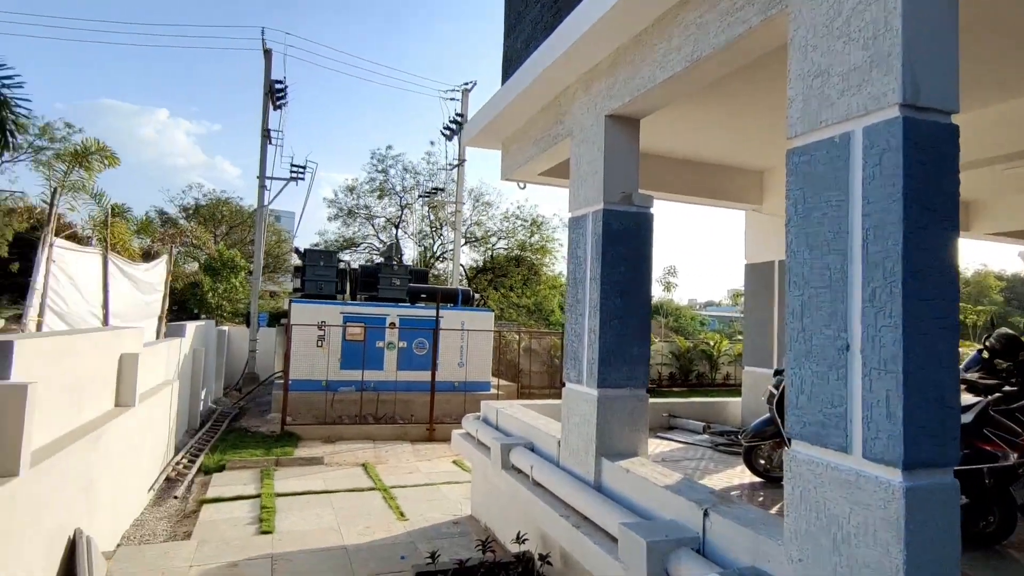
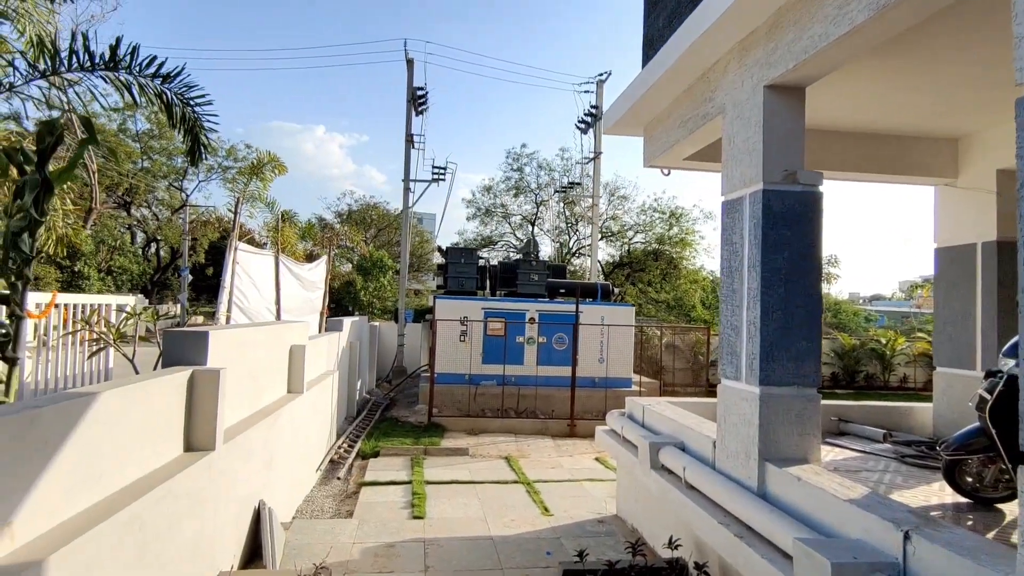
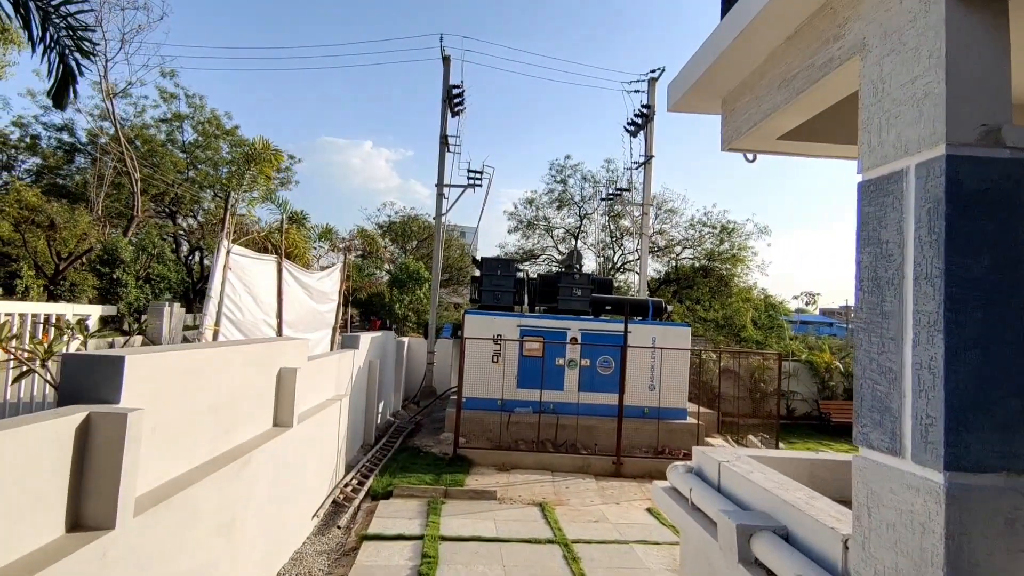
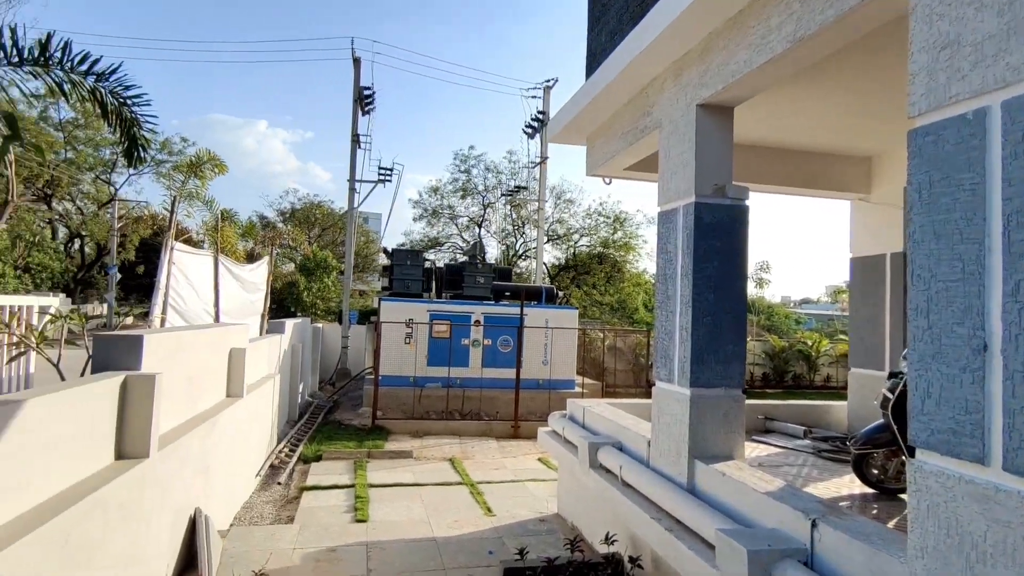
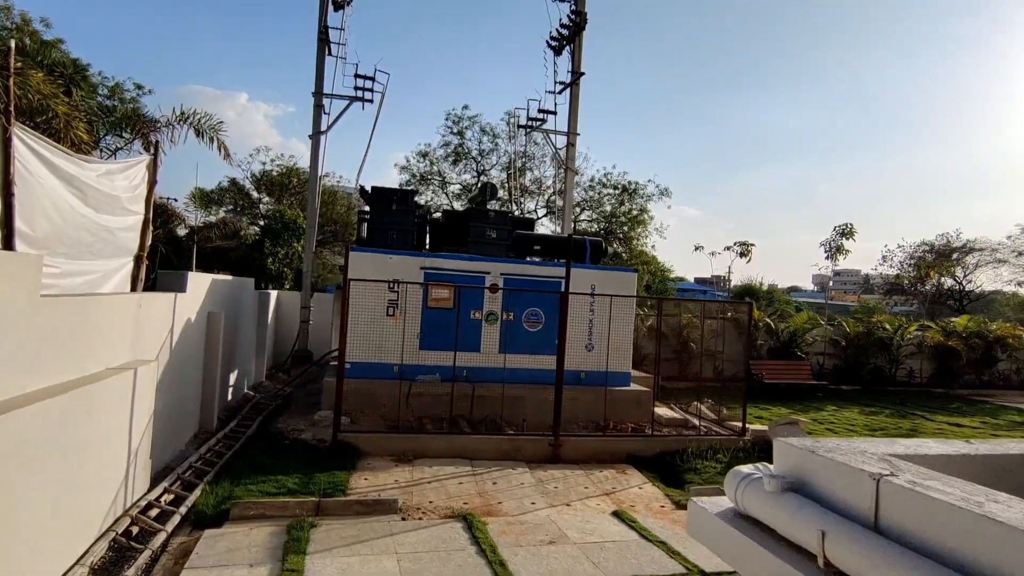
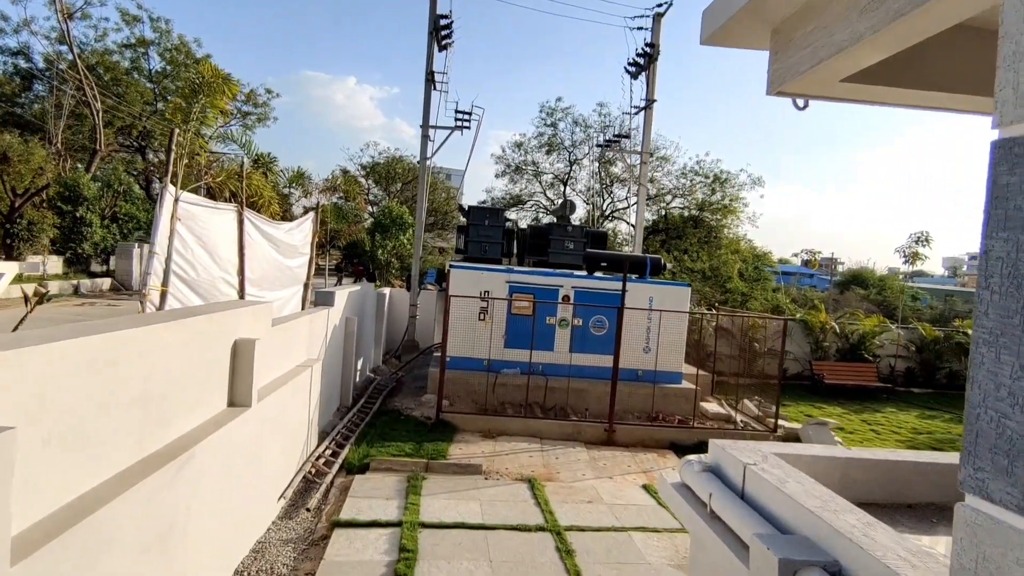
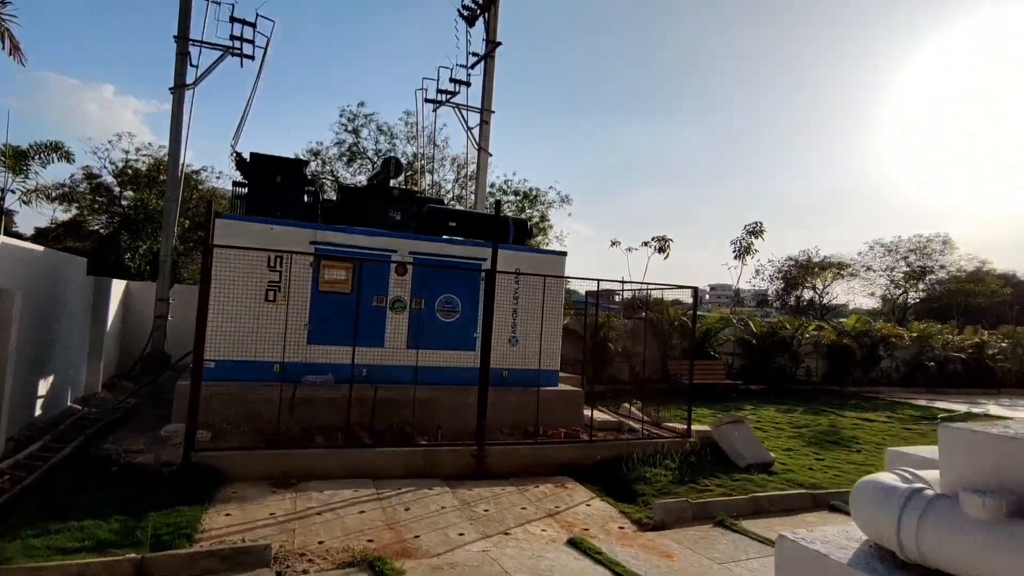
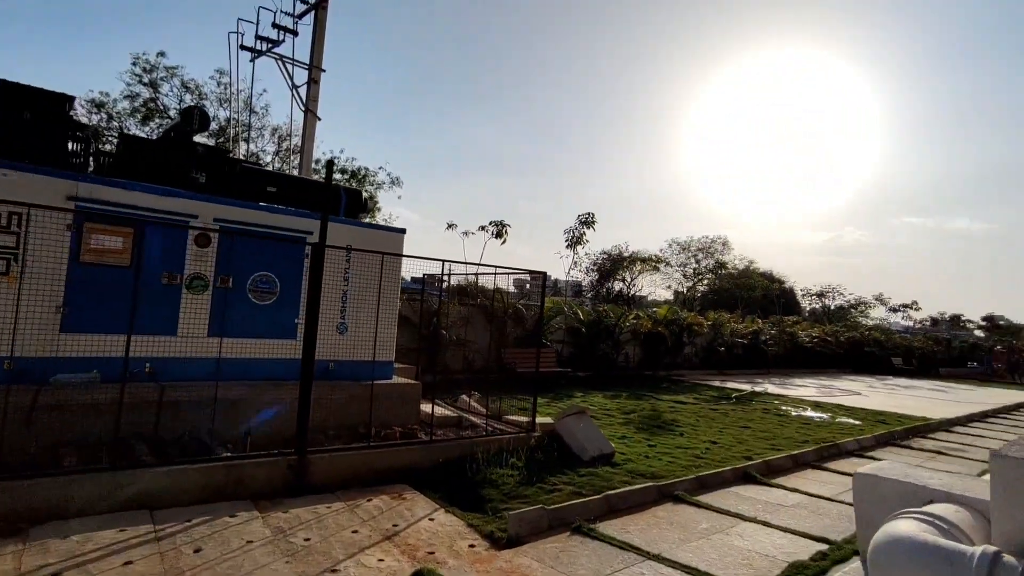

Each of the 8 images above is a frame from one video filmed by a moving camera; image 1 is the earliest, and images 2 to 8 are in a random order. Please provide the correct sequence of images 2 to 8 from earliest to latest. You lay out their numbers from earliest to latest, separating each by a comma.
4, 2, 3, 6, 5, 7, 8
